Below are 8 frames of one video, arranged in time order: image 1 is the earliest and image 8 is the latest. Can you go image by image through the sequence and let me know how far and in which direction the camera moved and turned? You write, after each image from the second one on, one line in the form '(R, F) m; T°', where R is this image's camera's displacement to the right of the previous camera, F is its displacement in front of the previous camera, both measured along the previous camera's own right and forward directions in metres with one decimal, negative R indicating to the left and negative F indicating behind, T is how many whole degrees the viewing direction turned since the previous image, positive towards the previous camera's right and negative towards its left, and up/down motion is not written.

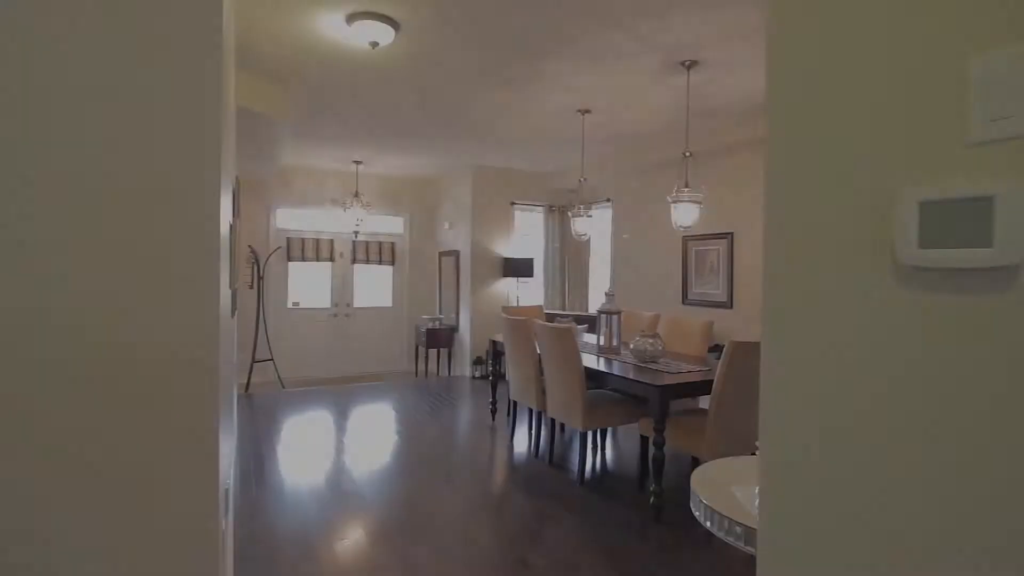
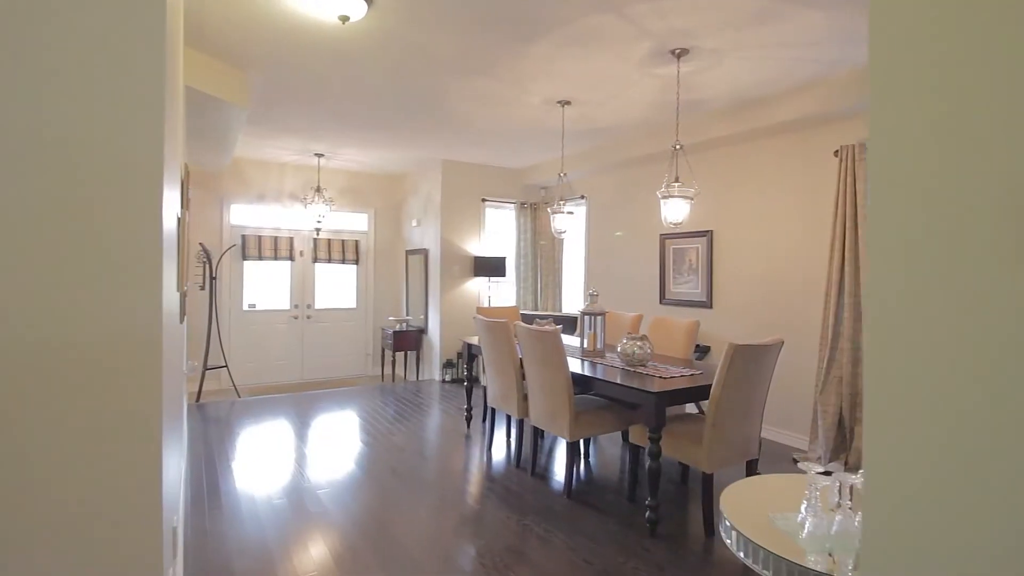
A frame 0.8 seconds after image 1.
(-0.1, +0.2) m; +4°
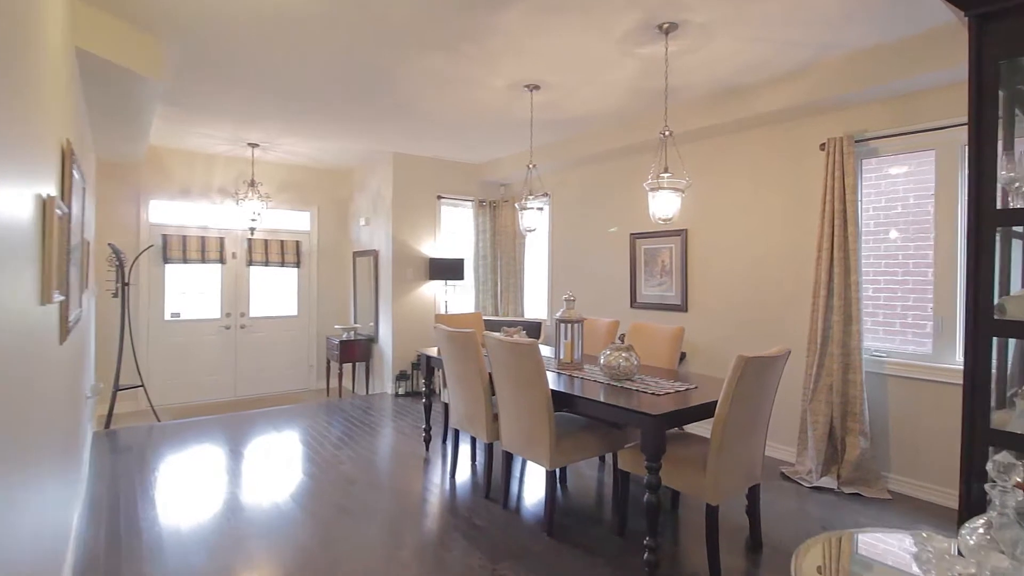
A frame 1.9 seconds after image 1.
(-0.1, +0.5) m; +5°
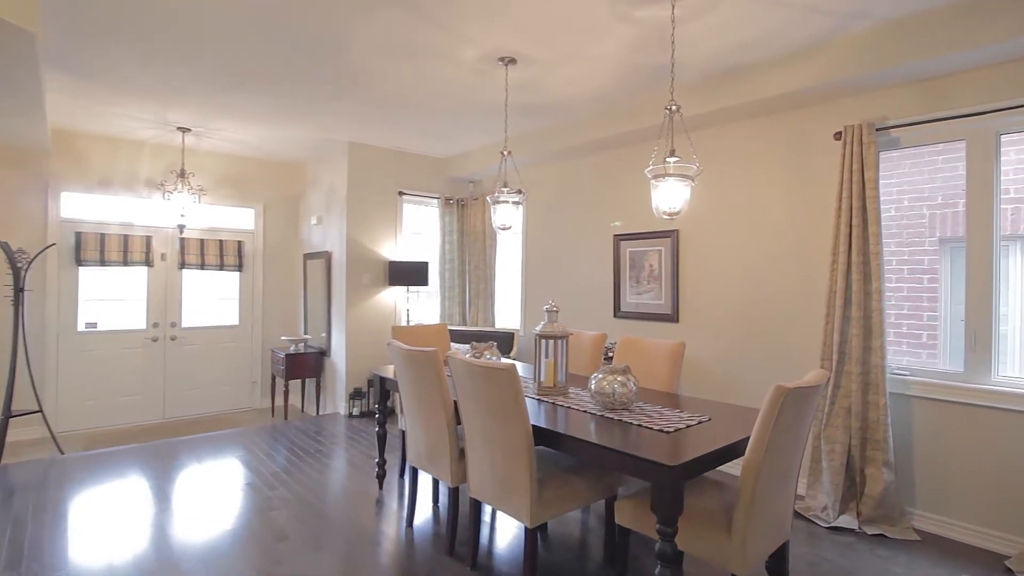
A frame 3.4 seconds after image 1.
(0.0, +0.6) m; +3°
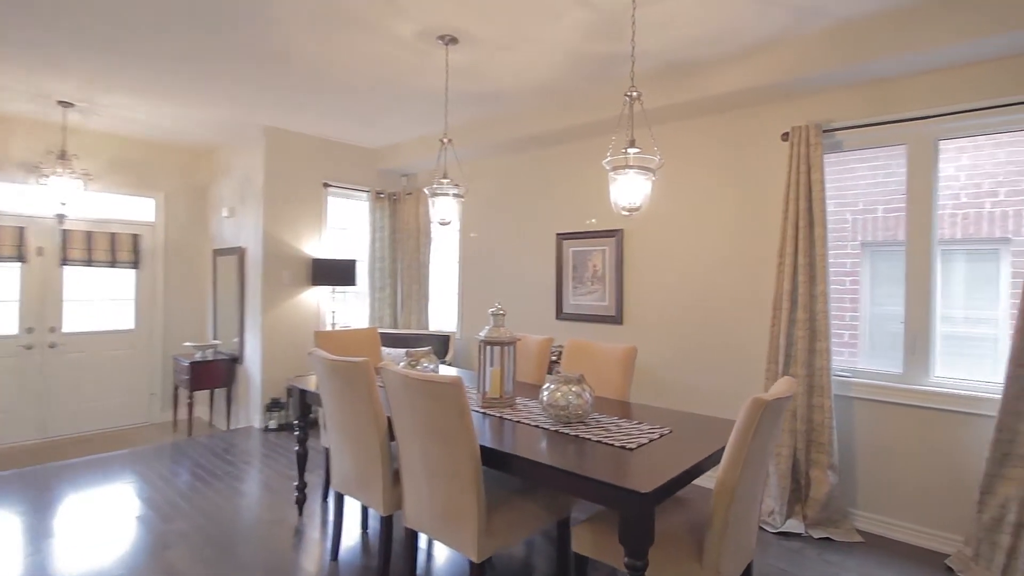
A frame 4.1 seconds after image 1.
(-0.1, +0.3) m; +7°
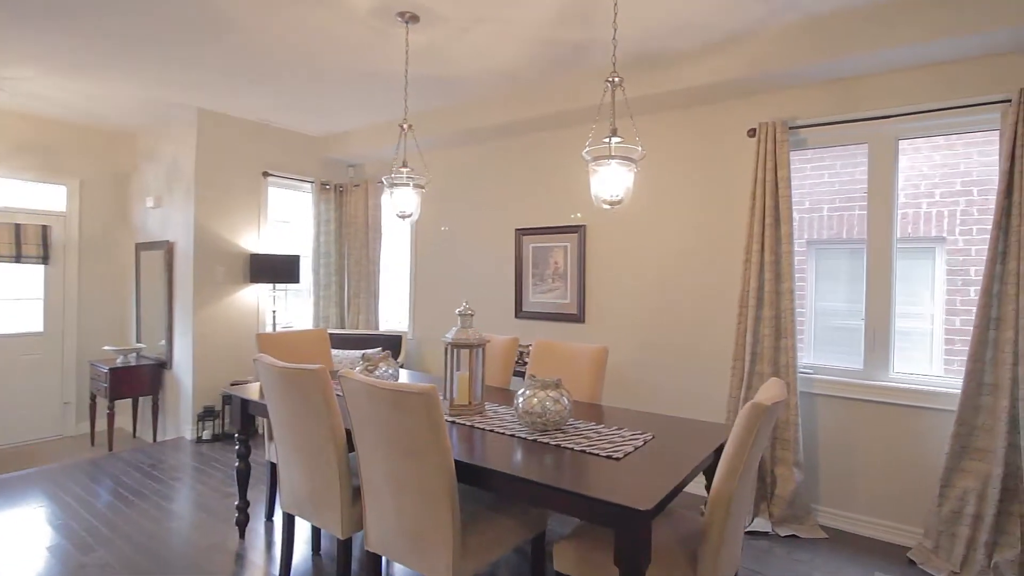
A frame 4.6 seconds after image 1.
(-0.1, +0.2) m; +6°
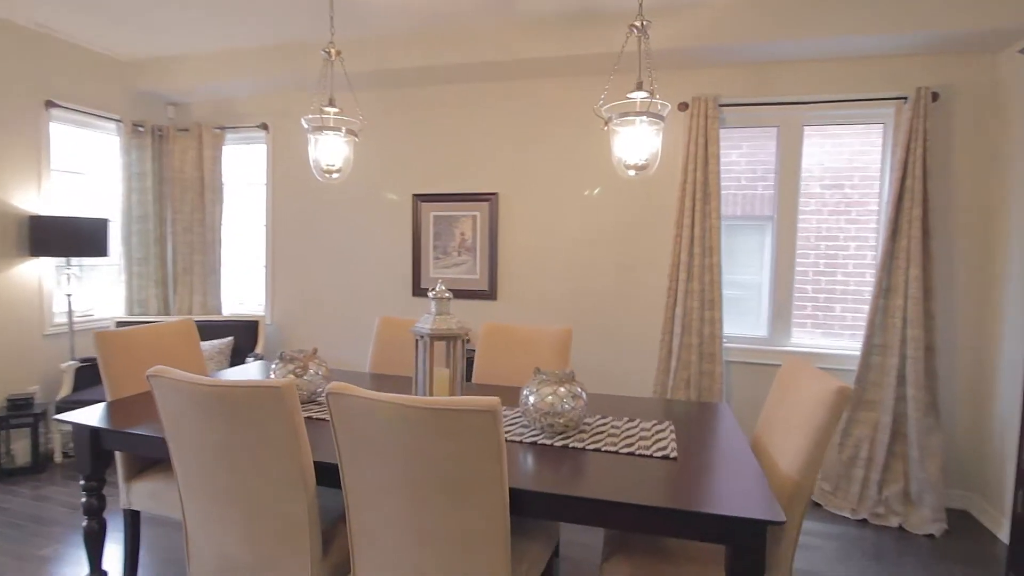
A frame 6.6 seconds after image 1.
(-0.6, +0.5) m; +21°
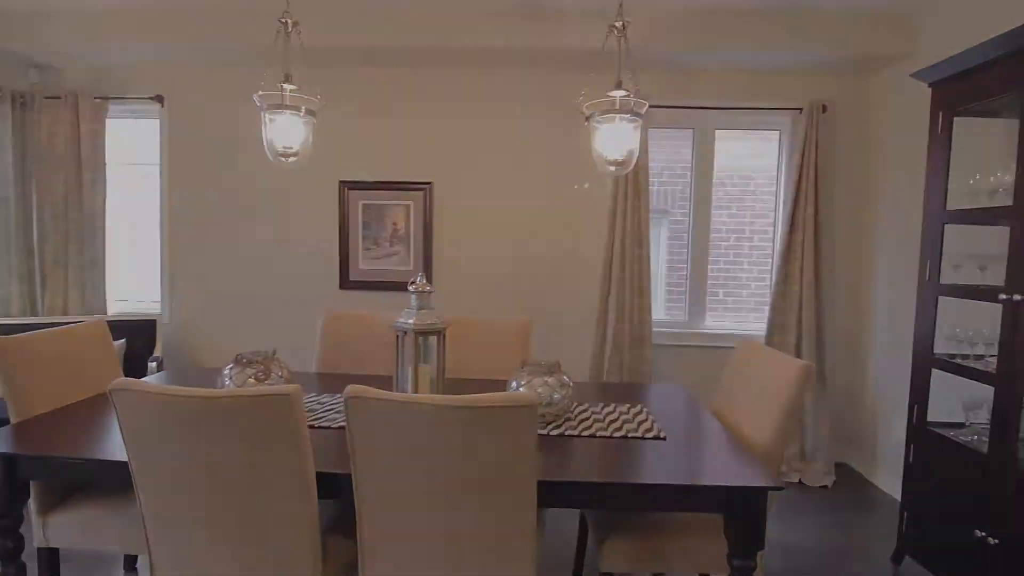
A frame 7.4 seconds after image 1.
(-0.4, 0.0) m; +13°
